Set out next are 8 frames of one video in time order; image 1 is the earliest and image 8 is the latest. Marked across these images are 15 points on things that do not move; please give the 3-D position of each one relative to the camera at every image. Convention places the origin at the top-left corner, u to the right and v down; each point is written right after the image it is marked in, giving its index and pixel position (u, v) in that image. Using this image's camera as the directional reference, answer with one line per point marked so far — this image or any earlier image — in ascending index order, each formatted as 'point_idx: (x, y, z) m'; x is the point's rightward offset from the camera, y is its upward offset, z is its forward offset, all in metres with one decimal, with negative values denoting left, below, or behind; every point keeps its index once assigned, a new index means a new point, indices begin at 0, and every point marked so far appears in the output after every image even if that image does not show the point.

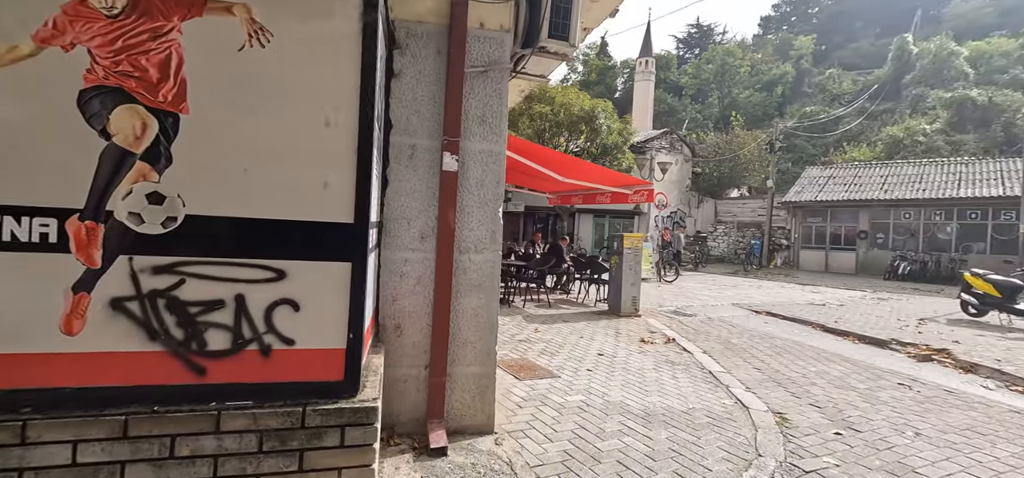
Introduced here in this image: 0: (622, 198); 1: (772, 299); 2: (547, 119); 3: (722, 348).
0: (+2.5, +0.9, +10.3) m
1: (+6.6, -1.6, +11.8) m
2: (+1.2, +4.2, +16.0) m
3: (+2.7, -1.4, +5.8) m
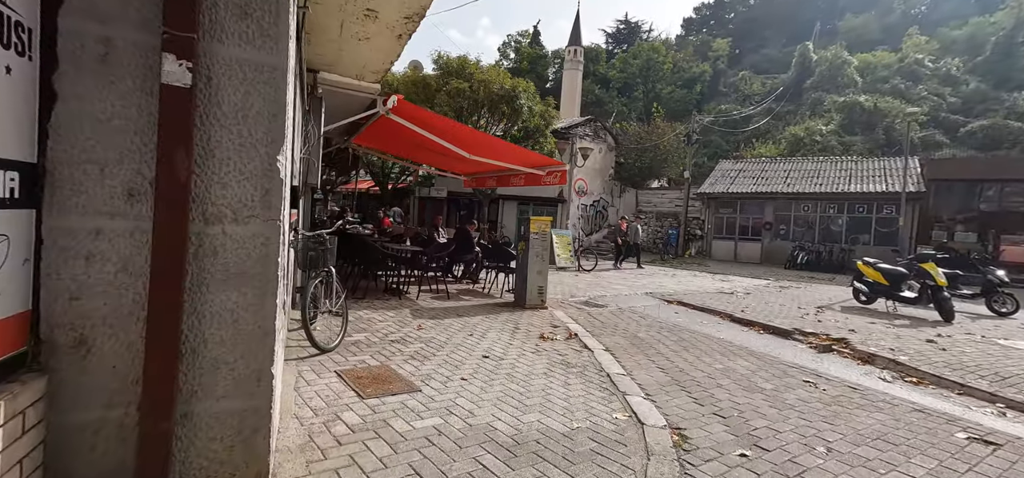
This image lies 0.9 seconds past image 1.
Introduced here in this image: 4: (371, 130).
0: (+0.5, +1.2, +9.6) m
1: (+4.3, -1.3, +11.7) m
2: (-1.6, +4.7, +15.0) m
3: (+1.3, -1.2, +5.2) m
4: (-2.8, +2.2, +9.0) m
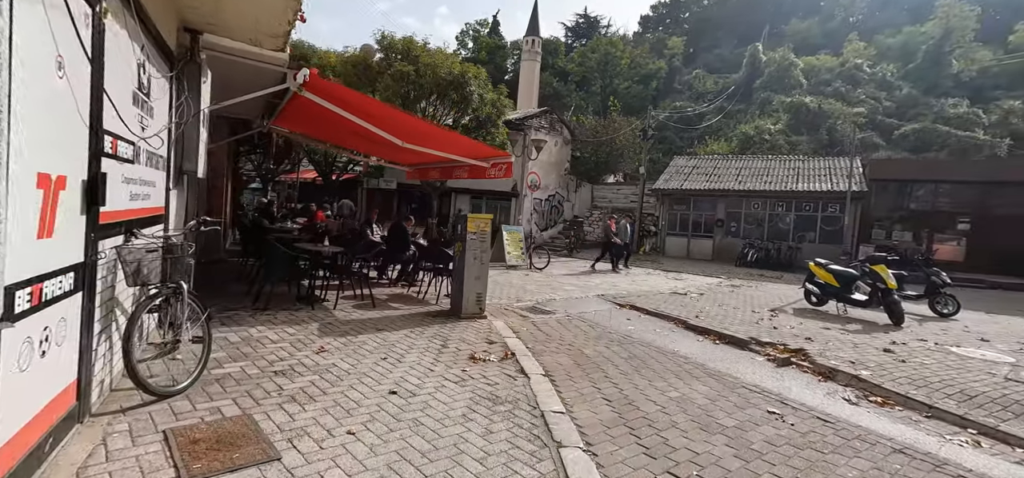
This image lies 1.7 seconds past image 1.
0: (-0.6, +1.3, +8.7) m
1: (+3.0, -1.2, +11.3) m
2: (-3.1, +4.8, +13.9) m
3: (+0.6, -1.3, +4.5) m
4: (-3.8, +2.2, +7.9) m
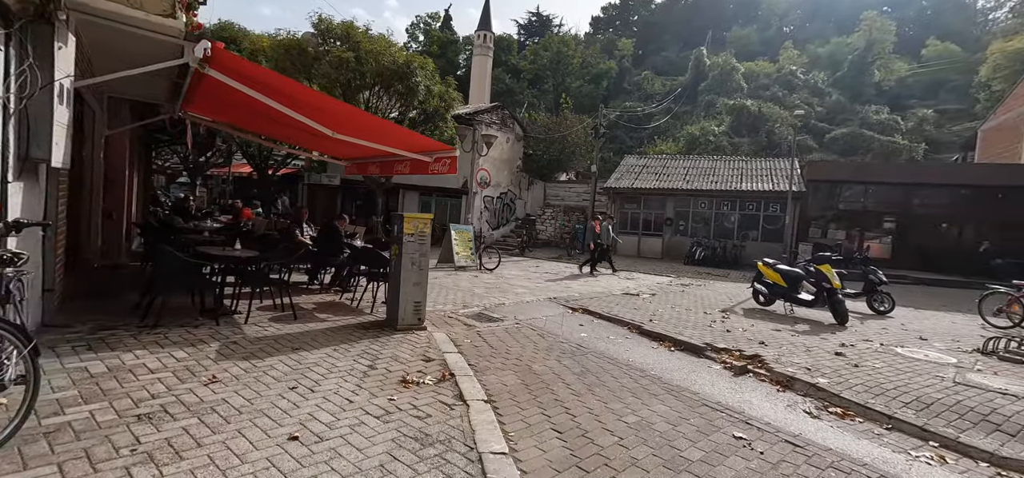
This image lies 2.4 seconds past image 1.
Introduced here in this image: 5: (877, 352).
0: (-1.6, +1.2, +8.0) m
1: (+1.8, -1.2, +10.9) m
2: (-4.5, +4.8, +12.9) m
3: (0.0, -1.3, +4.0) m
4: (-4.7, +2.2, +6.9) m
5: (+4.9, -1.5, +6.2) m
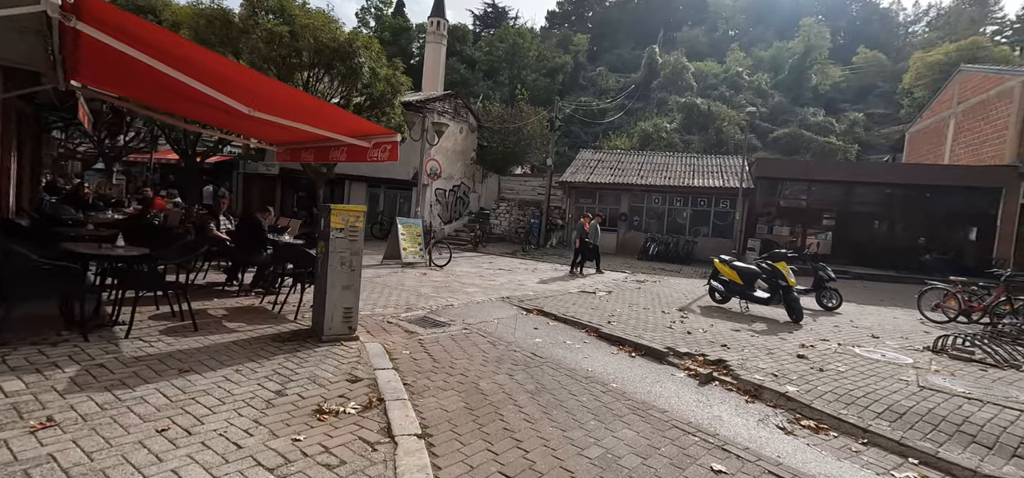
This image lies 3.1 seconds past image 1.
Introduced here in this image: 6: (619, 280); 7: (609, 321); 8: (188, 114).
0: (-2.4, +1.3, +7.2) m
1: (+0.7, -1.1, +10.4) m
2: (-5.8, +5.0, +11.7) m
3: (-0.4, -1.3, +3.4) m
4: (-5.3, +2.3, +5.7) m
5: (+4.2, -1.5, +6.0) m
6: (+2.9, -1.1, +12.6) m
7: (+1.5, -1.3, +7.0) m
8: (-6.0, +2.3, +8.6) m
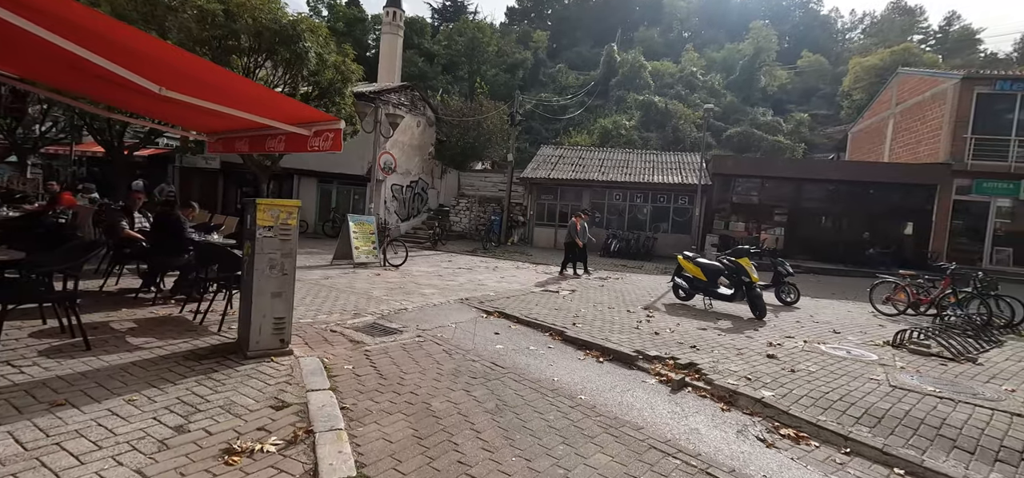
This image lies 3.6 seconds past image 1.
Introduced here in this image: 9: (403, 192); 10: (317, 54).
0: (-3.0, +1.3, +6.5) m
1: (-0.2, -1.1, +10.0) m
2: (-6.8, +5.0, +10.6) m
3: (-0.7, -1.3, +2.9) m
4: (-5.8, +2.2, +4.8) m
5: (+3.7, -1.4, +5.9) m
6: (+1.9, -1.0, +12.3) m
7: (+0.9, -1.2, +6.7) m
8: (-6.7, +2.3, +7.5) m
9: (-4.7, +2.0, +19.9) m
10: (-5.2, +4.9, +12.3) m
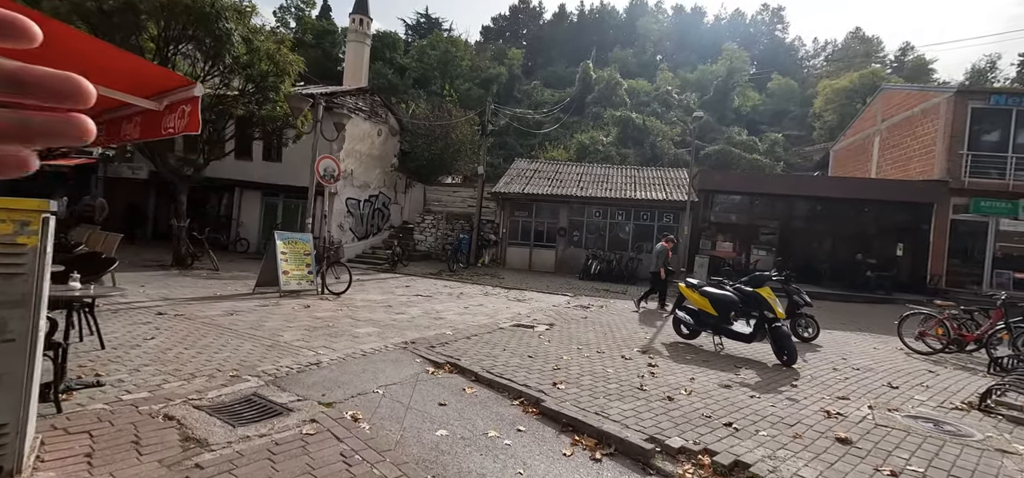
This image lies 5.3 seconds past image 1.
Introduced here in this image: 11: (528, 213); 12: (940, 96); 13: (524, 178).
0: (-3.4, +1.1, +4.5) m
1: (-0.9, -1.5, +8.0) m
2: (-7.4, +4.6, +8.6) m
3: (-0.9, -1.4, +0.9) m
4: (-6.2, +2.1, +2.7) m
5: (+3.3, -1.7, +4.1) m
6: (+1.1, -1.5, +10.4) m
7: (+0.4, -1.5, +4.8) m
8: (-7.2, +2.0, +5.4) m
9: (-5.9, +1.2, +17.8) m
10: (-5.9, +4.5, +10.3) m
11: (+0.6, +1.1, +18.9) m
12: (+15.3, +5.1, +16.5) m
13: (+0.5, +2.6, +19.7) m
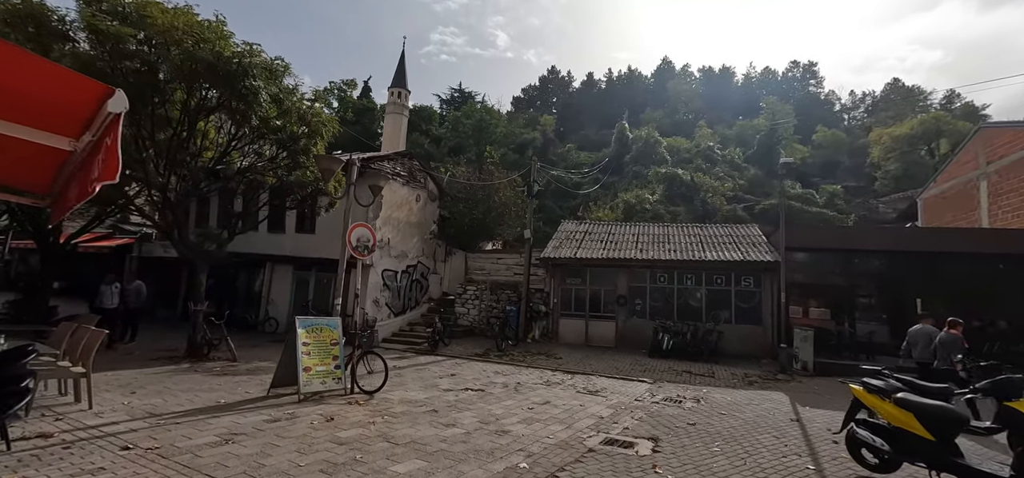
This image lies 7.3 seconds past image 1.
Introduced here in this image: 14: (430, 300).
0: (-2.5, +0.3, +2.9) m
1: (+0.3, -2.6, +5.9) m
2: (-6.4, +3.1, +7.7) m
3: (-0.3, -1.5, -1.2) m
4: (-5.5, +1.5, +1.4) m
5: (+4.2, -2.1, +1.7) m
6: (+2.4, -2.9, +8.1) m
7: (+1.3, -2.1, +2.5) m
8: (-6.3, +1.0, +4.2) m
9: (-4.0, -1.4, +16.2) m
10: (-4.7, +2.8, +9.3) m
11: (+2.5, -1.5, +16.8) m
12: (+16.9, +3.4, +14.0) m
13: (+2.4, -0.1, +17.8) m
14: (-3.2, -2.4, +18.2) m
